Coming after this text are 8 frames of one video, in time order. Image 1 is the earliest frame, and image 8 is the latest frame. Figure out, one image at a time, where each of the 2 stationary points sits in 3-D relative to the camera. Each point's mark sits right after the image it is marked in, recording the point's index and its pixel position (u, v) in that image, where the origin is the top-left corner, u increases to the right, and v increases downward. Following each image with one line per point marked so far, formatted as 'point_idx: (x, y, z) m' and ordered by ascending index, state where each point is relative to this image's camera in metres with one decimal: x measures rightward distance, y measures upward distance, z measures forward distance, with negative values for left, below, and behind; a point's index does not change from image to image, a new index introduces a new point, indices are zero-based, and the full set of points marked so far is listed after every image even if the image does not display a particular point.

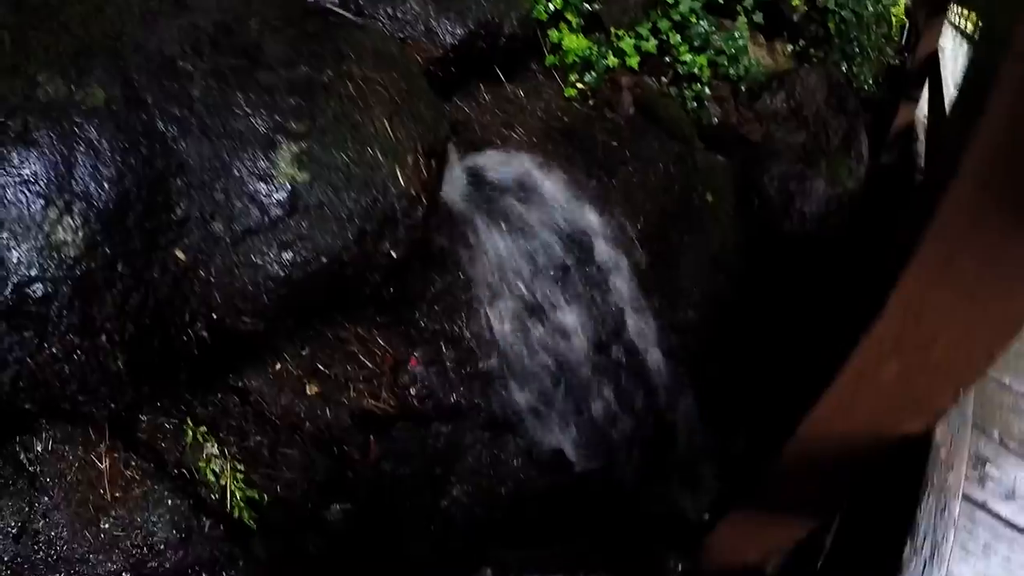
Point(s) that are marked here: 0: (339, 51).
0: (-0.9, +1.2, +1.9) m
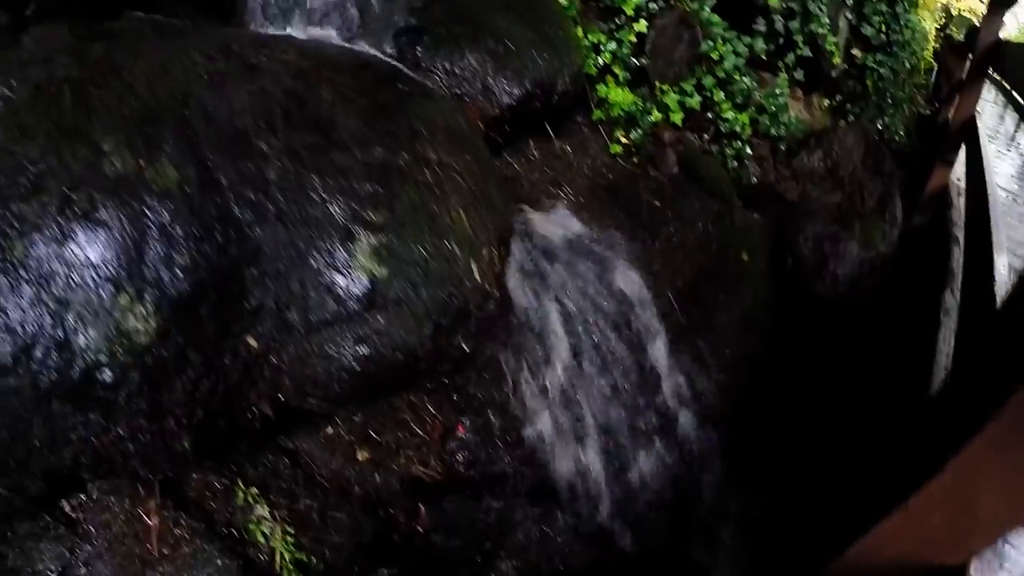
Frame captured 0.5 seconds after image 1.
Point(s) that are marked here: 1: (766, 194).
0: (-0.5, +0.8, +1.9) m
1: (+2.5, +0.9, +3.6) m
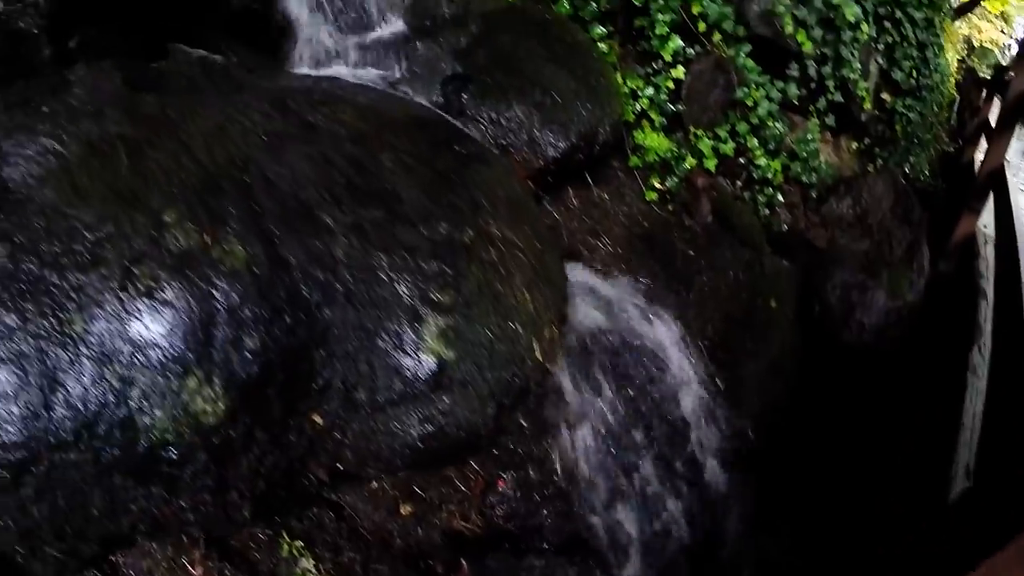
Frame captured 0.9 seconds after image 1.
0: (-0.2, +0.4, +1.9) m
1: (+2.8, +0.4, +3.6) m
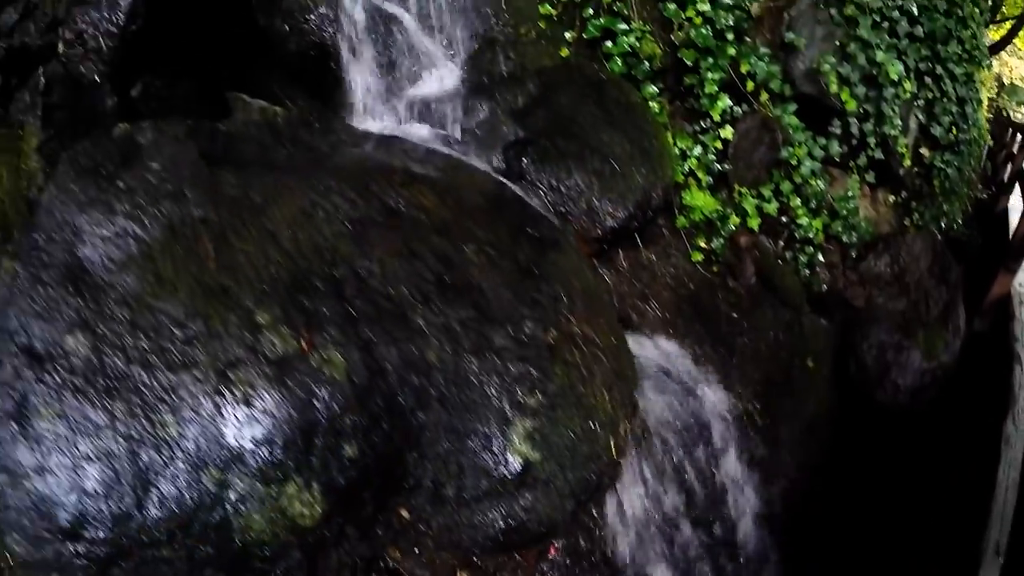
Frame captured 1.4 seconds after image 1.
0: (+0.2, 0.0, +1.9) m
1: (+3.2, -0.1, +3.7) m
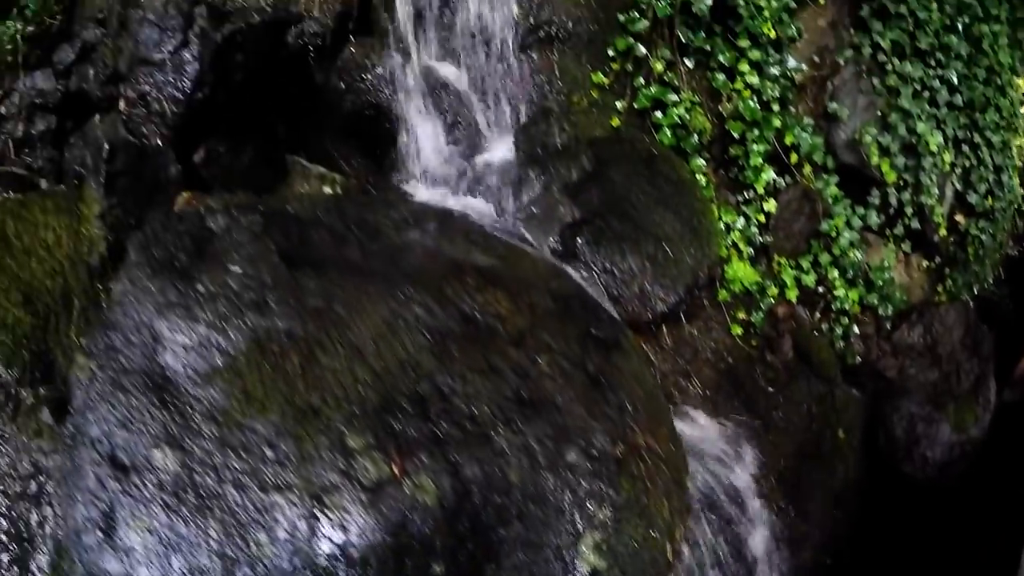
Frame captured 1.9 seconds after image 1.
0: (+0.6, -0.6, +2.0) m
1: (+3.5, -0.8, +3.7) m
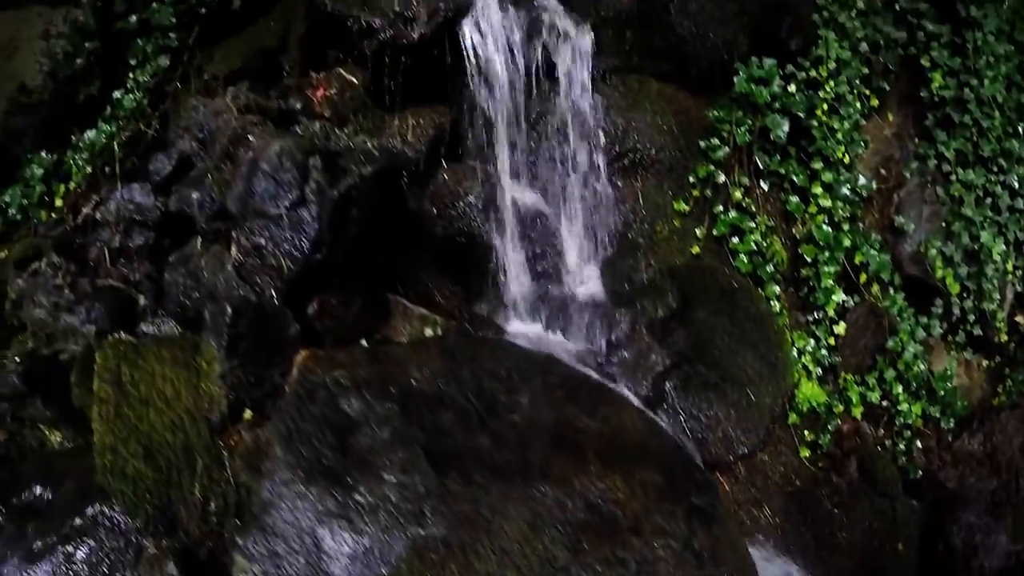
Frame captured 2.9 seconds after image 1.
0: (+1.2, -1.6, +2.0) m
1: (+4.1, -2.0, +3.7) m
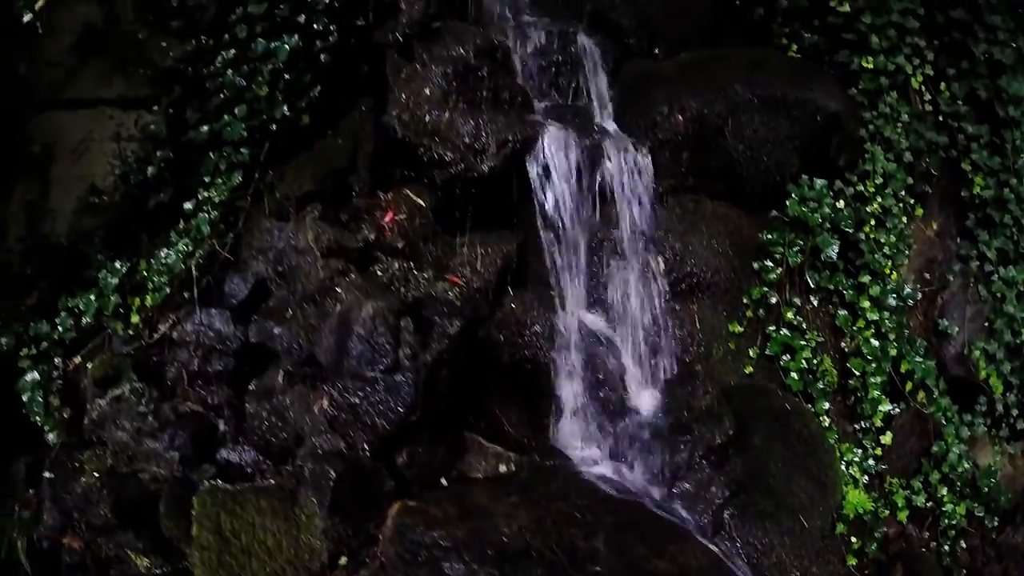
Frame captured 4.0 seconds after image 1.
0: (+1.7, -2.7, +2.2) m
1: (+4.6, -3.1, +3.9) m
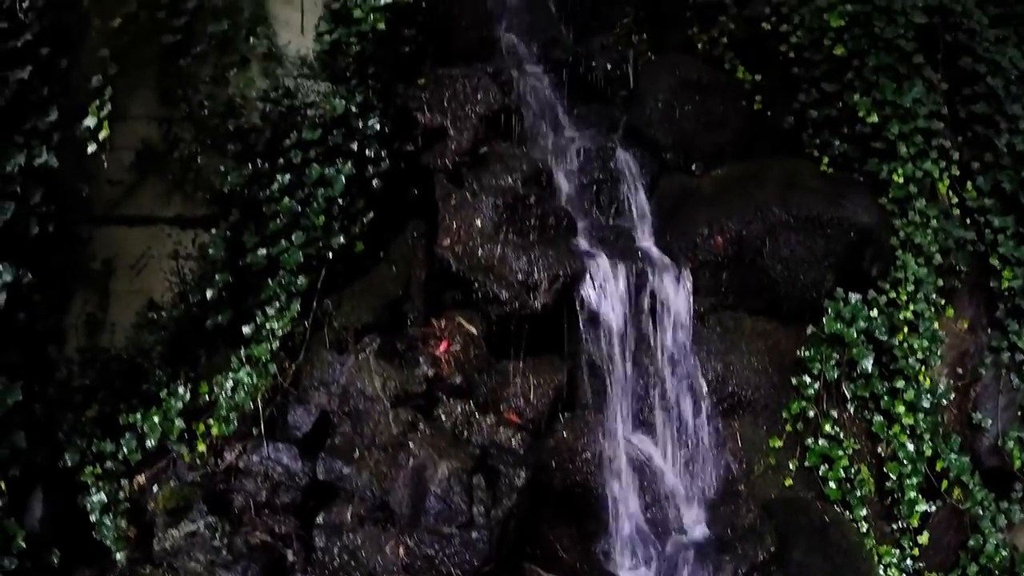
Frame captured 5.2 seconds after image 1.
0: (+2.2, -3.8, +2.3) m
1: (+5.1, -4.2, +4.0) m
